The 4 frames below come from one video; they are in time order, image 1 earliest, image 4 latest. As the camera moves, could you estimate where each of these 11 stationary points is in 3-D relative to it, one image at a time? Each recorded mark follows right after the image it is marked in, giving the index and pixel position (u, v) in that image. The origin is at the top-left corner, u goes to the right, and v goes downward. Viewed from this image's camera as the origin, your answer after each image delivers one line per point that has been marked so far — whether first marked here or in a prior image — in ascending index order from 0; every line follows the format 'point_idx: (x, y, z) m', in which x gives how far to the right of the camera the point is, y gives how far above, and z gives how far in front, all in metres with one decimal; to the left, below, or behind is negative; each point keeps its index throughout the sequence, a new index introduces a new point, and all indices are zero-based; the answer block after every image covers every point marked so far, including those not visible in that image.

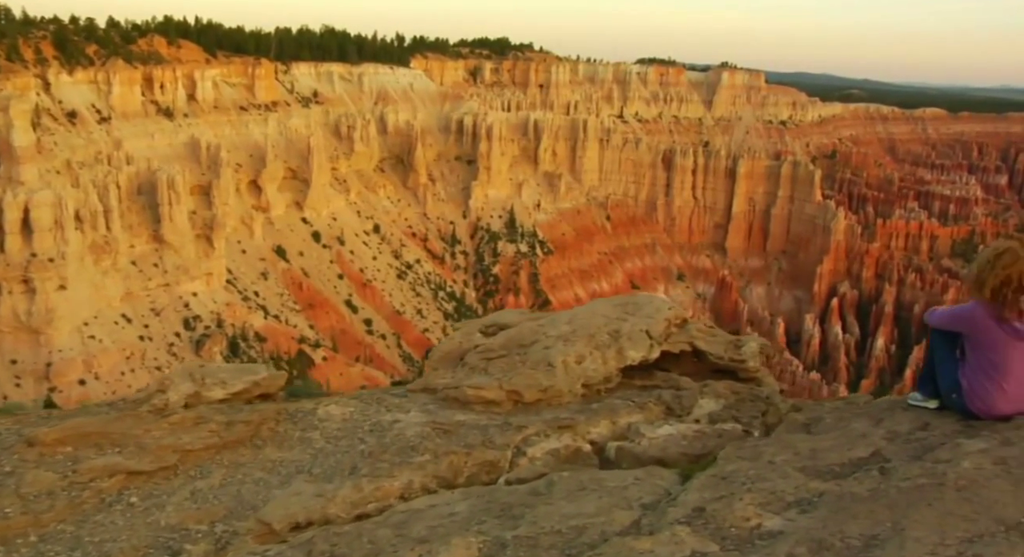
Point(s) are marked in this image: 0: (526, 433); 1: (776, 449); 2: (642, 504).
0: (+0.1, -1.4, +6.9) m
1: (+1.9, -1.2, +5.6) m
2: (+0.8, -1.4, +4.7) m
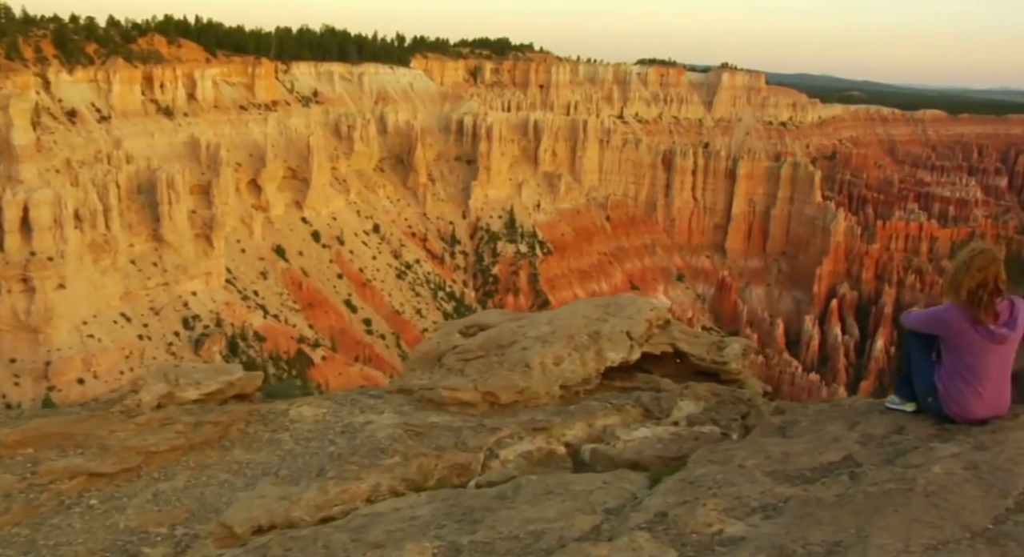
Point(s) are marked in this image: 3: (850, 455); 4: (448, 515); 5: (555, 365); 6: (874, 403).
0: (-0.1, -1.4, +6.8) m
1: (+1.7, -1.2, +5.5) m
2: (+0.6, -1.4, +4.7) m
3: (+2.3, -1.2, +5.2) m
4: (-0.4, -1.5, +4.8) m
5: (+0.4, -0.9, +7.8) m
6: (+3.1, -1.1, +6.5) m
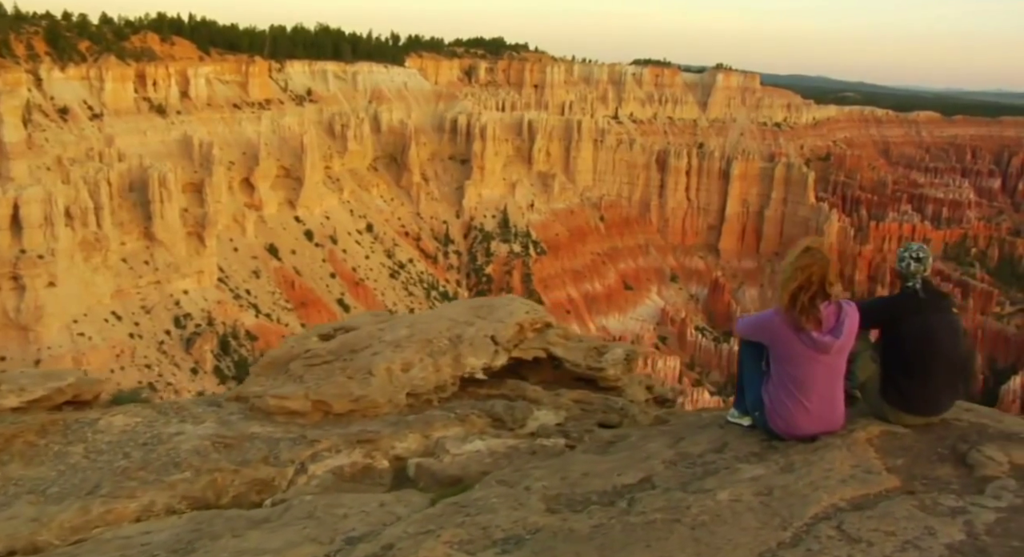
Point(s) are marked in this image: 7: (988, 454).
0: (-1.6, -1.4, +6.2) m
1: (+0.2, -1.3, +5.0) m
2: (-0.9, -1.4, +4.1) m
3: (+0.8, -1.2, +4.7) m
4: (-1.8, -1.5, +4.2) m
5: (-1.0, -0.9, +7.3) m
6: (+1.6, -1.1, +6.0) m
7: (+3.0, -1.1, +4.9) m
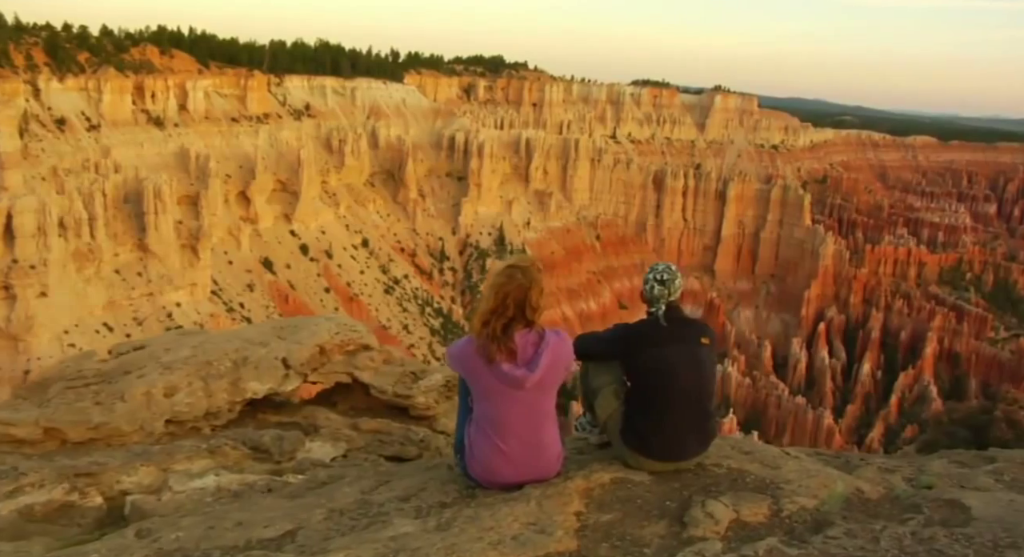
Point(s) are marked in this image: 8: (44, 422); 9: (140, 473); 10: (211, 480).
0: (-3.5, -1.5, +5.5) m
1: (-1.7, -1.3, +4.3) m
2: (-2.8, -1.4, +3.4) m
3: (-1.1, -1.3, +4.0) m
4: (-3.8, -1.5, +3.5) m
5: (-3.0, -1.0, +6.6) m
6: (-0.4, -1.2, +5.3) m
7: (+1.1, -1.3, +4.2) m
8: (-3.7, -1.1, +6.2) m
9: (-2.8, -1.5, +5.8) m
10: (-2.2, -1.5, +5.7) m
